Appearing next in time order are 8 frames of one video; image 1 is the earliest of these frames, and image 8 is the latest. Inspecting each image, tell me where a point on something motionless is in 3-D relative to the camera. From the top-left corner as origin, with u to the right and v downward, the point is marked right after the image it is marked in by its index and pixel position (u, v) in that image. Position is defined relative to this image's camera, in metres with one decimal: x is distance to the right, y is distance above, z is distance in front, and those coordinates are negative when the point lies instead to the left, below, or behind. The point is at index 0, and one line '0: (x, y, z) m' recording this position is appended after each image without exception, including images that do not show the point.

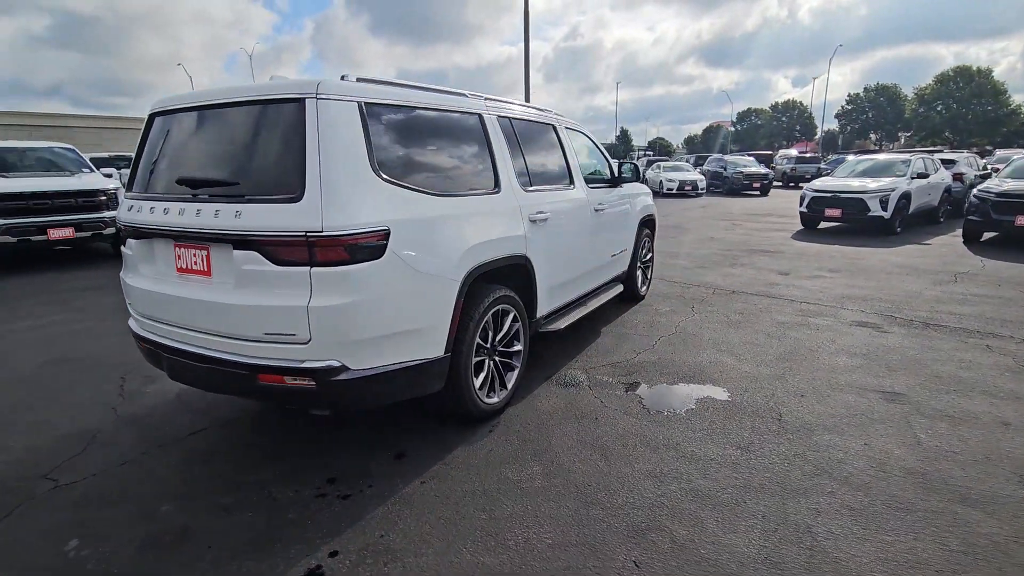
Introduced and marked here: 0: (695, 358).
0: (+1.6, -0.6, +4.6) m
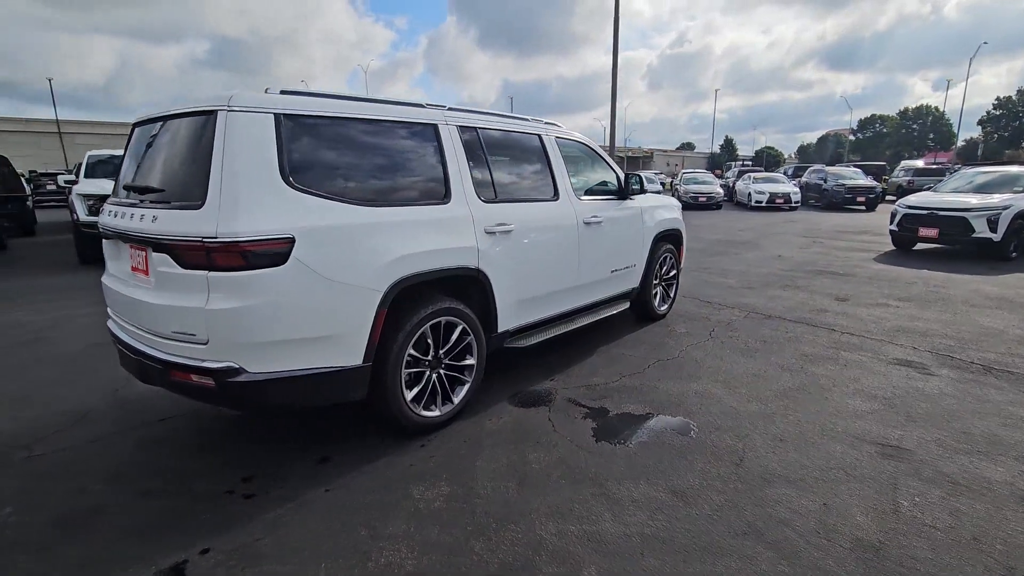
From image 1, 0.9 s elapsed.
0: (+1.4, -0.8, +4.2) m
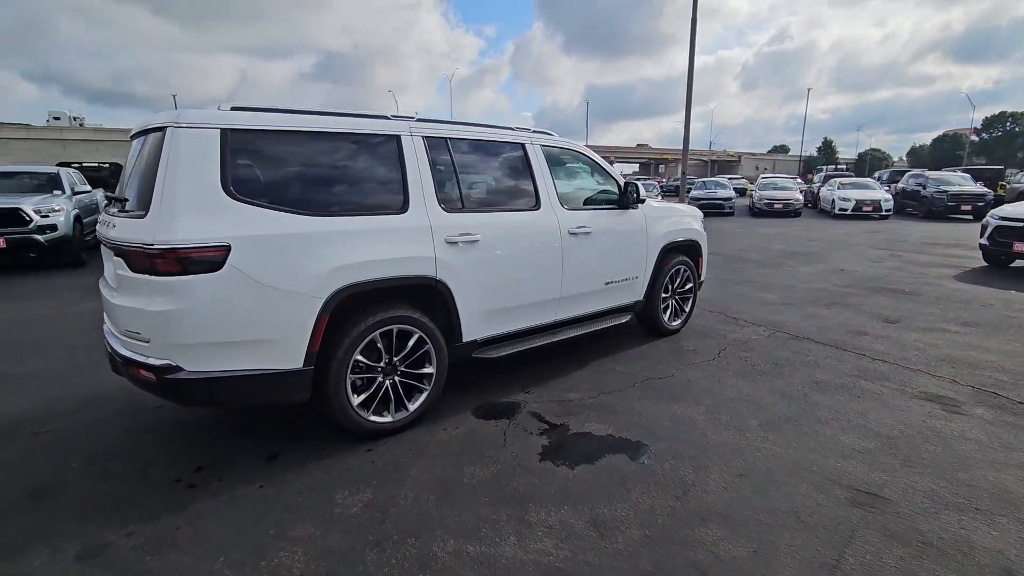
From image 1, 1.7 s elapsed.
0: (+1.1, -0.9, +4.0) m
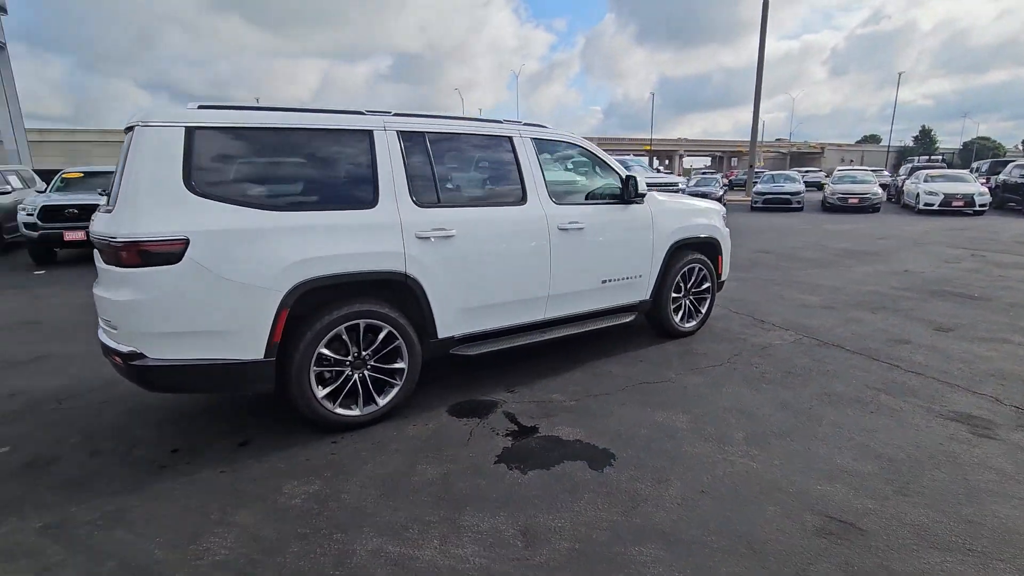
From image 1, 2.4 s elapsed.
0: (+1.0, -0.9, +3.8) m
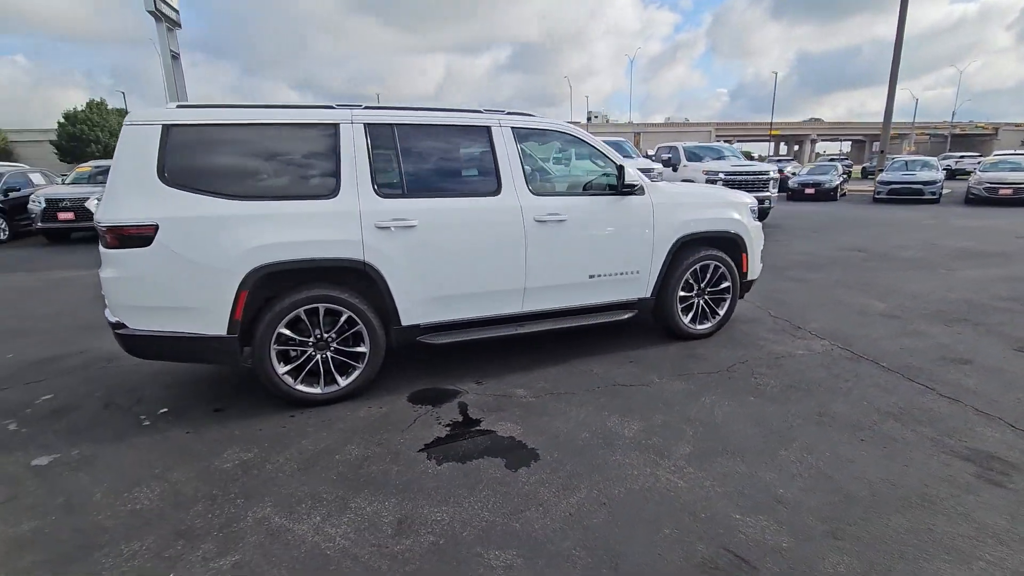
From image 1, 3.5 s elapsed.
0: (+0.6, -0.9, +3.6) m
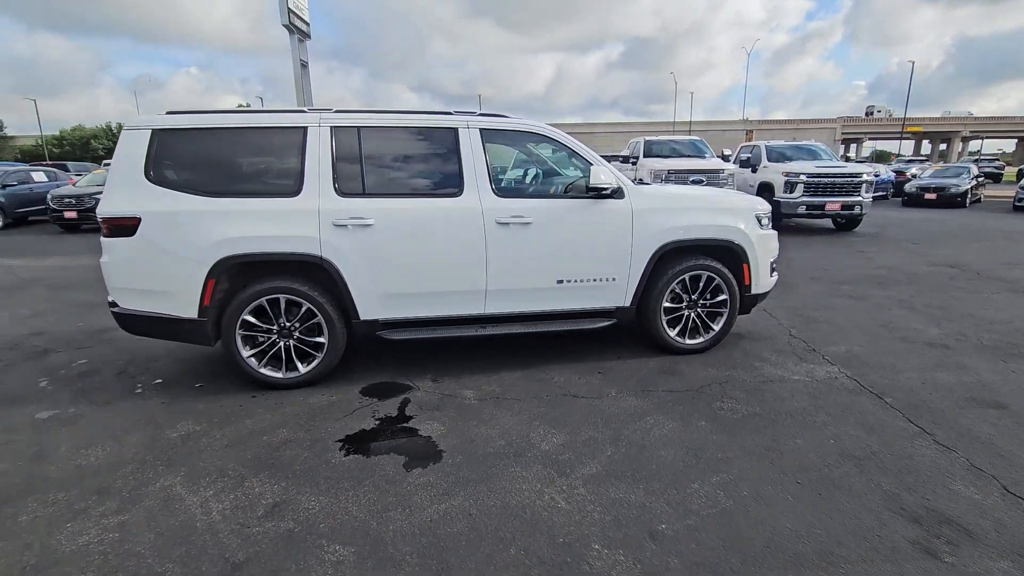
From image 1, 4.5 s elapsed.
0: (+0.1, -0.9, +3.5) m
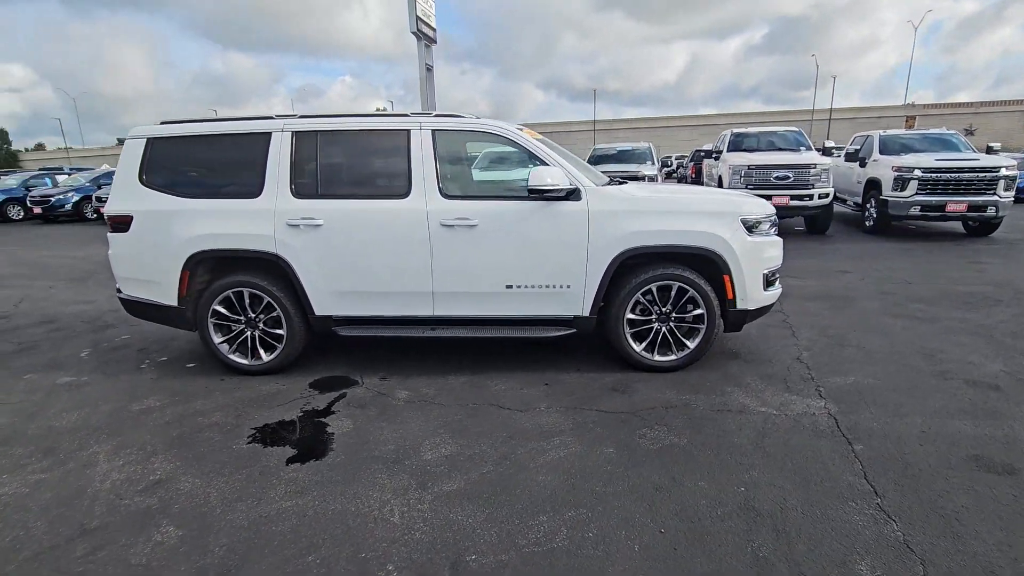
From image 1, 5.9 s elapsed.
0: (-0.5, -1.0, +3.4) m
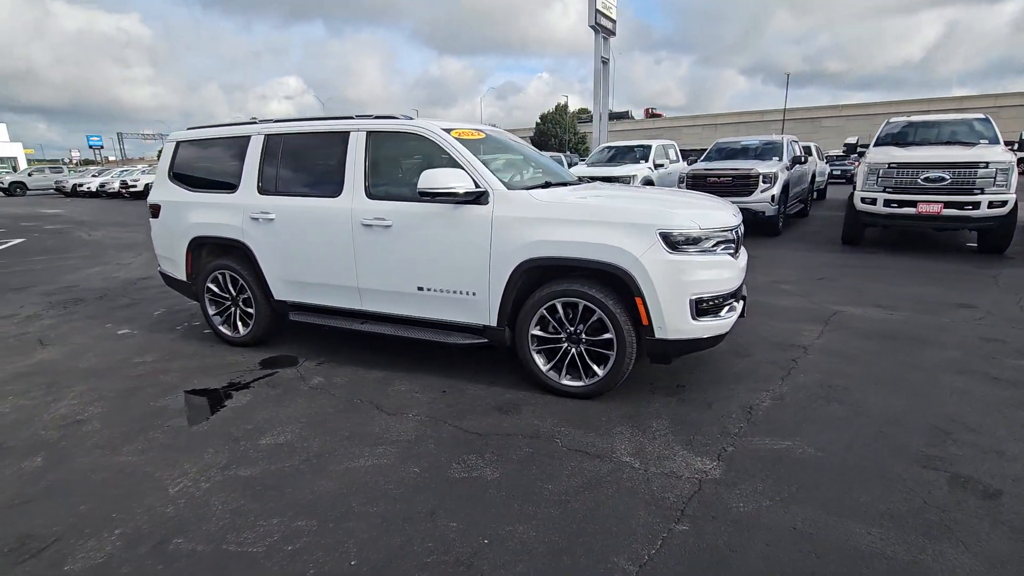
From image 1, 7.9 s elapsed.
0: (-1.5, -0.9, +3.6) m
